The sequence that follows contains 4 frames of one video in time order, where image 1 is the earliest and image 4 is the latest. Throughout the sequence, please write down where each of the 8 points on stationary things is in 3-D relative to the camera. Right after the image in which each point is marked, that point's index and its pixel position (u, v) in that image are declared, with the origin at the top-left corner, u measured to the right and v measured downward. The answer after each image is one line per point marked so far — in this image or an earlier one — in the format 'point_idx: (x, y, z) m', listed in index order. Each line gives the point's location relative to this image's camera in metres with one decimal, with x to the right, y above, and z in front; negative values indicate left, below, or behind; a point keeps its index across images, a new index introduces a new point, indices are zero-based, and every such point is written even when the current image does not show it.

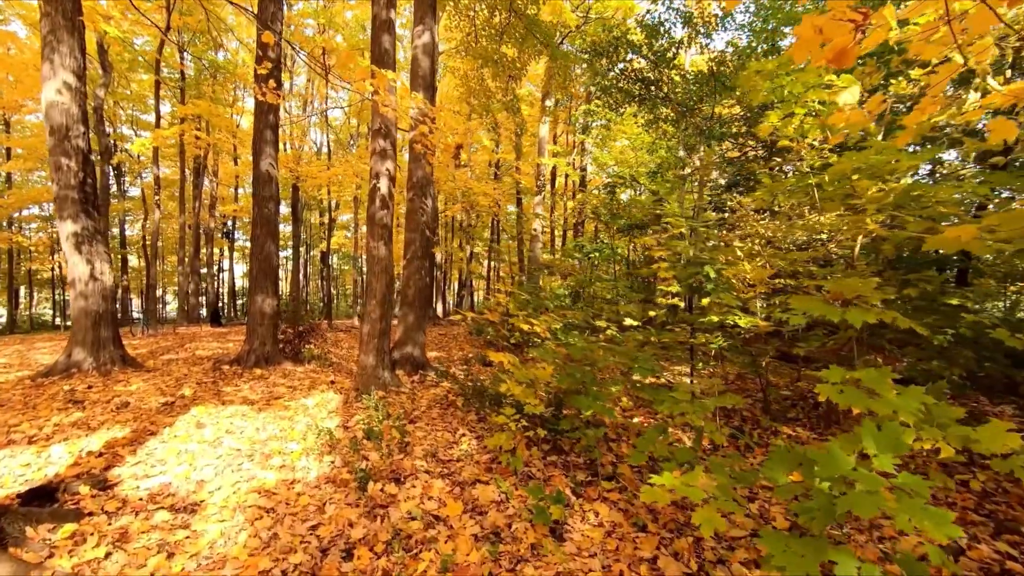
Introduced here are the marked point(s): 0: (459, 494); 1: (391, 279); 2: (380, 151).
0: (-0.3, -1.3, +3.2) m
1: (-1.4, +0.1, +6.0) m
2: (-1.5, +1.5, +5.9) m
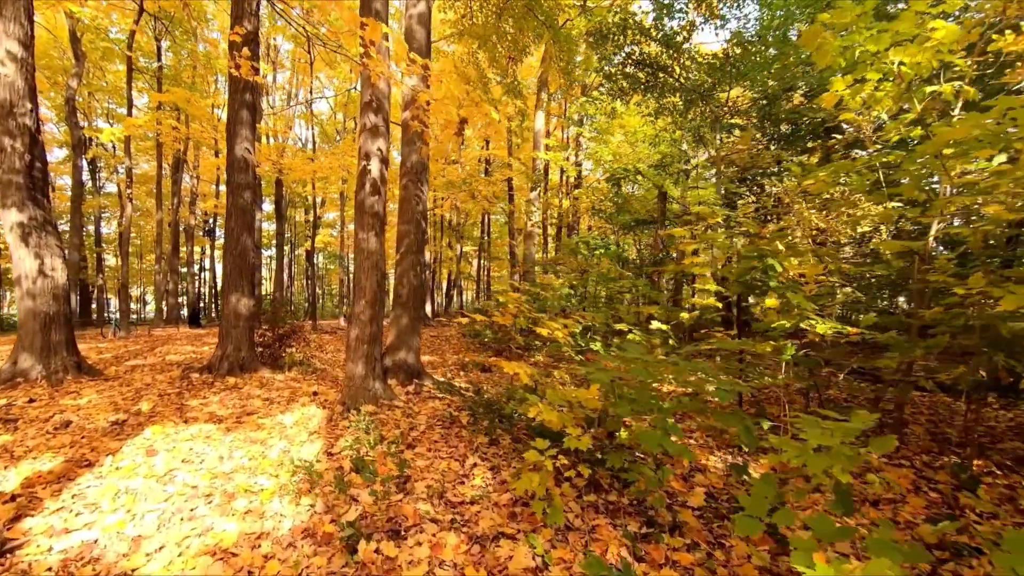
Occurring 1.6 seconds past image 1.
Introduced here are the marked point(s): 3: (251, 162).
0: (-0.2, -1.2, +2.4) m
1: (-1.3, +0.1, +5.2) m
2: (-1.4, +1.5, +5.1) m
3: (-3.7, +1.8, +7.4) m
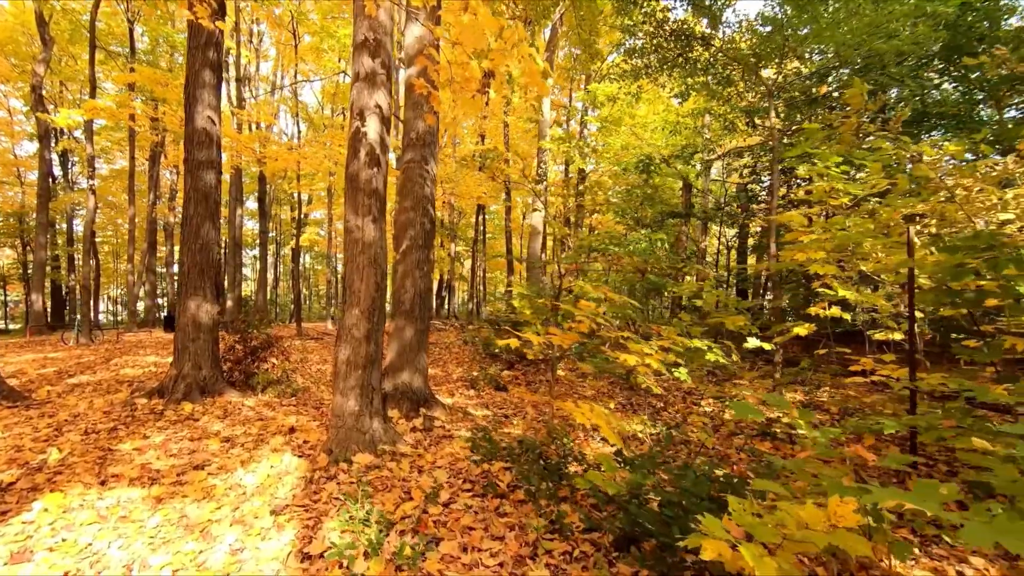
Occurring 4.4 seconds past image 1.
0: (+0.2, -1.3, +1.1) m
1: (-1.0, +0.1, +3.9) m
2: (-1.0, +1.5, +3.7) m
3: (-3.4, +1.7, +6.0) m
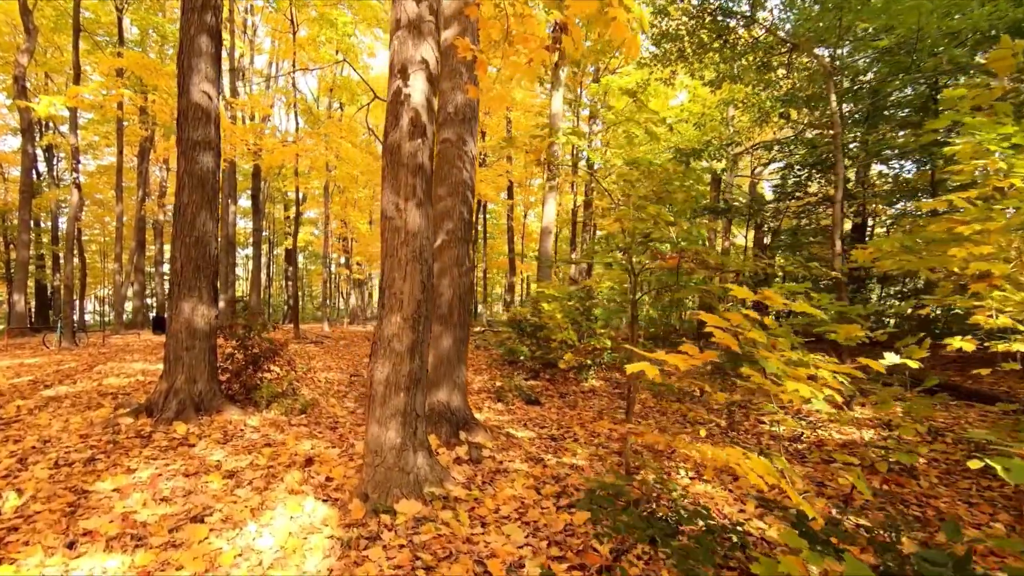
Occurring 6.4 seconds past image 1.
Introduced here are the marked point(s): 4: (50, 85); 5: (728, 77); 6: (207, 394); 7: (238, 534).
0: (+0.7, -1.3, +0.4) m
1: (-0.5, +0.1, +3.1) m
2: (-0.6, +1.5, +3.0) m
3: (-2.9, +1.7, +5.2) m
4: (-15.3, +6.8, +17.3) m
5: (+3.7, +3.7, +9.0) m
6: (-2.9, -1.0, +5.0) m
7: (-1.4, -1.2, +2.6) m
